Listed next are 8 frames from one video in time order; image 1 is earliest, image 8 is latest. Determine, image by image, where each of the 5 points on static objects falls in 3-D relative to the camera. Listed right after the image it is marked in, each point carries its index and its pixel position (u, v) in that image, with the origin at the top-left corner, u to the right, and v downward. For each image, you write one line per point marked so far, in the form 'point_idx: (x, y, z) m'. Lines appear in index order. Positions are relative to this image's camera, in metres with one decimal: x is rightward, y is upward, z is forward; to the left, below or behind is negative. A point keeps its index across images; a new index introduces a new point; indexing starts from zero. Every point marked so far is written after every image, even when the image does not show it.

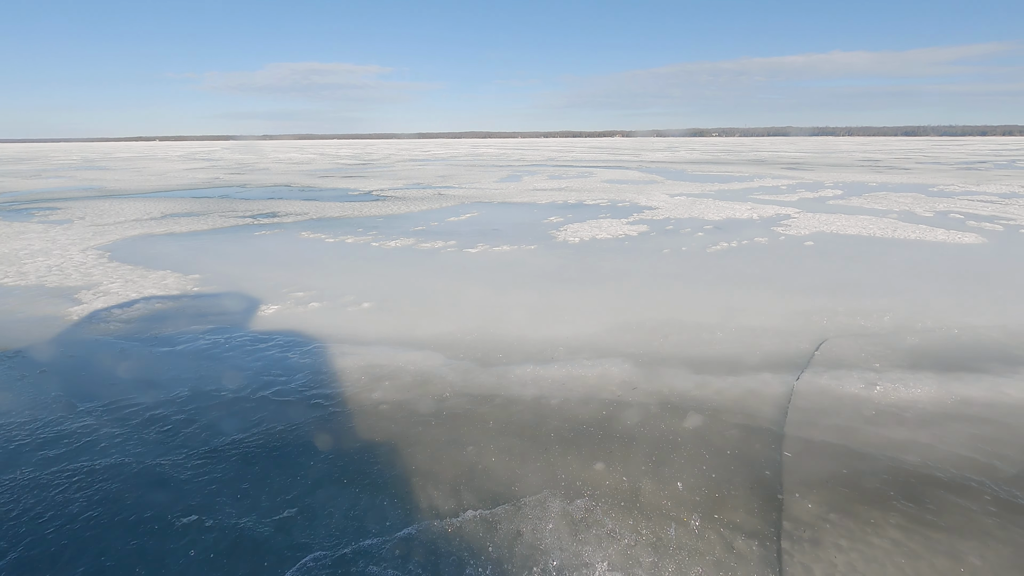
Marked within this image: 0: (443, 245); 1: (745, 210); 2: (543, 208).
0: (-1.0, +0.6, +7.5) m
1: (+4.5, +1.5, +10.4) m
2: (+0.6, +1.6, +11.0) m
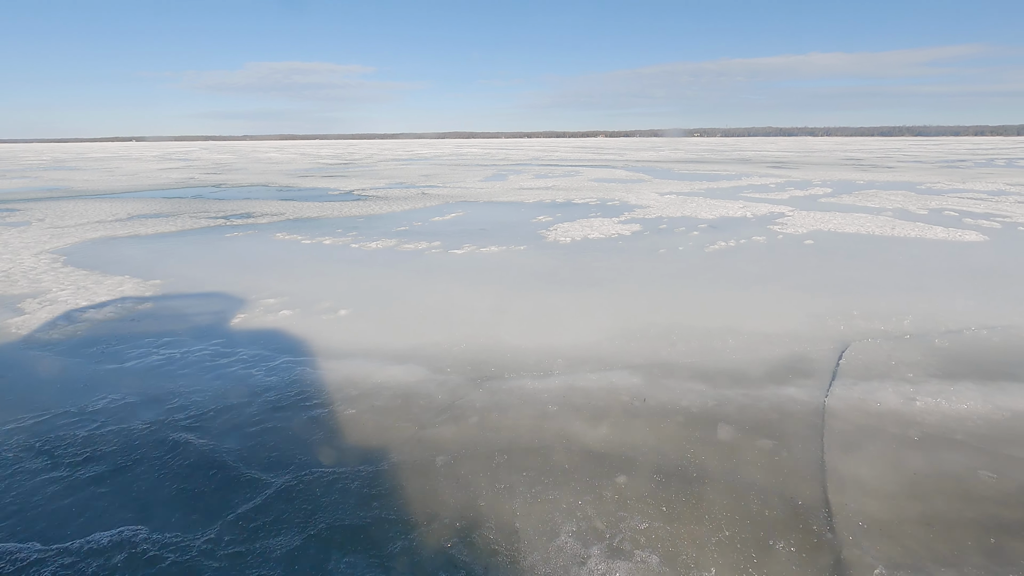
0: (-1.1, +0.5, +7.1) m
1: (+4.2, +1.5, +10.2) m
2: (+0.4, +1.6, +10.6) m
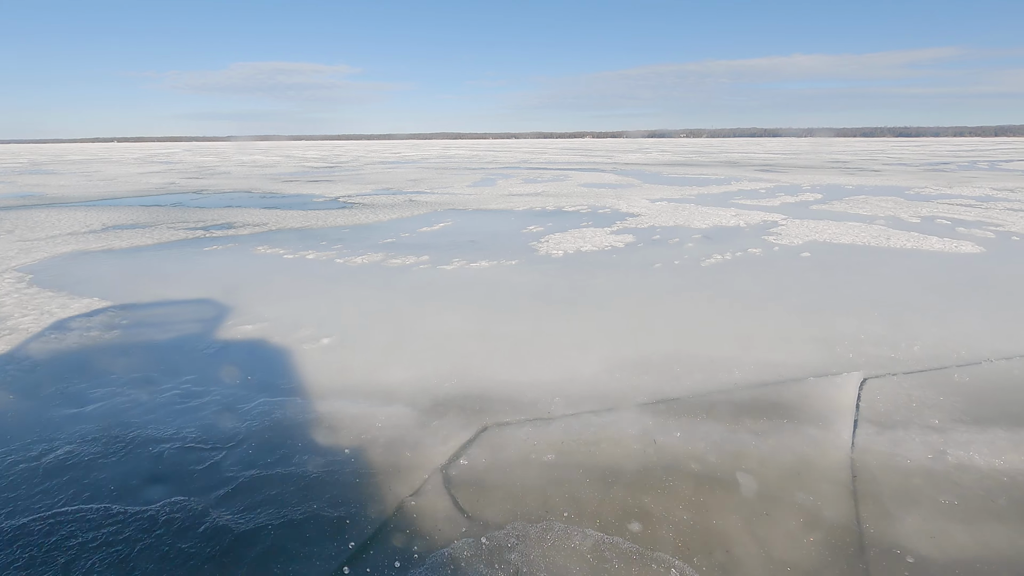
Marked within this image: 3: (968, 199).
0: (-1.2, +0.3, +6.9) m
1: (+4.0, +1.3, +10.0) m
2: (+0.2, +1.4, +10.4) m
3: (+10.8, +2.1, +12.9) m
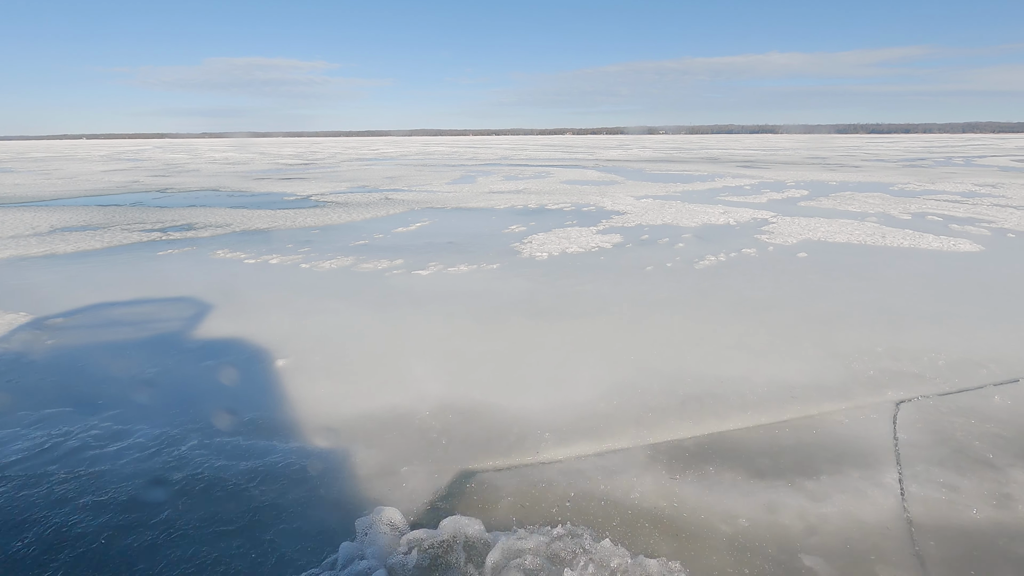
0: (-1.5, +0.3, +6.4) m
1: (+3.7, +1.3, +9.7) m
2: (-0.2, +1.4, +9.9) m
3: (+10.4, +2.2, +12.8) m
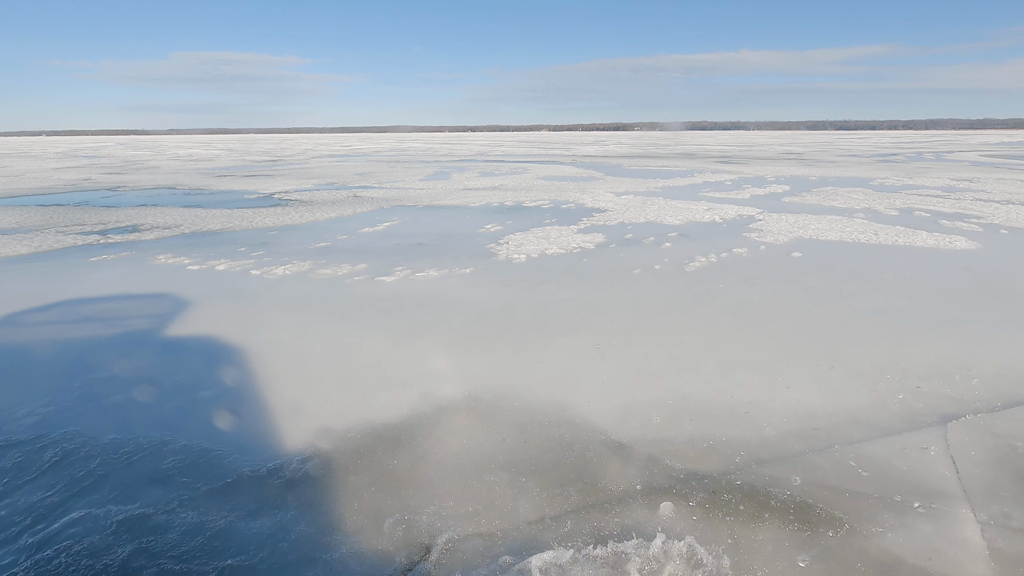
0: (-1.7, +0.2, +5.8) m
1: (+3.3, +1.3, +9.3) m
2: (-0.6, +1.3, +9.4) m
3: (+9.8, +2.3, +12.6) m
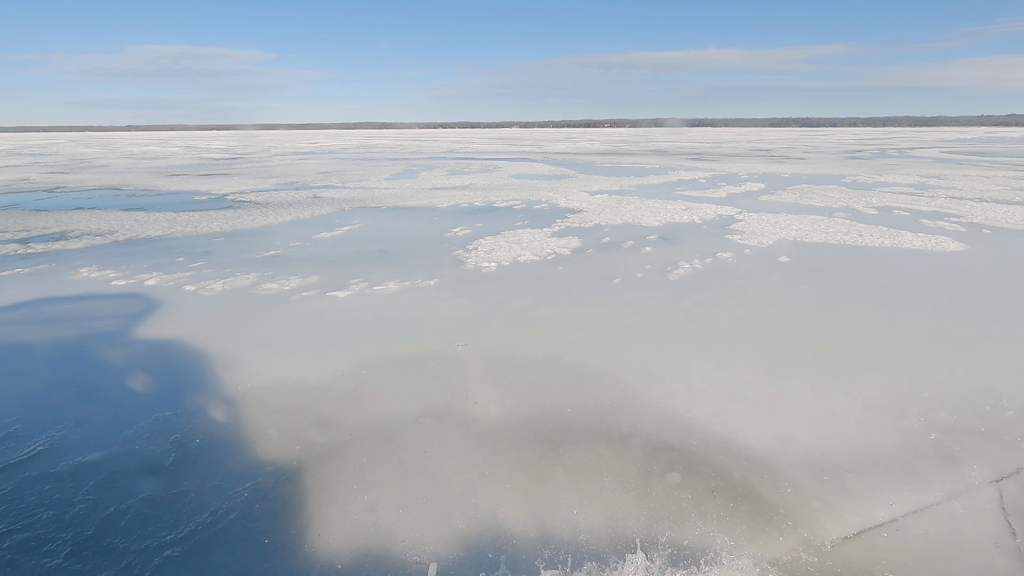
0: (-2.0, +0.1, +5.2) m
1: (+2.8, +1.3, +8.9) m
2: (-1.1, +1.2, +8.8) m
3: (+9.2, +2.3, +12.6) m
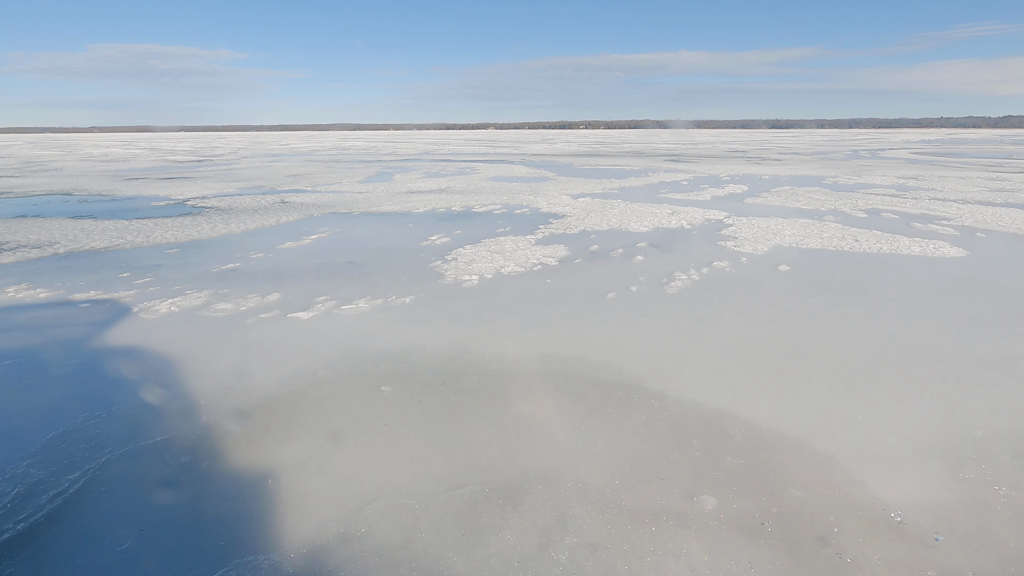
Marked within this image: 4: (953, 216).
0: (-2.2, -0.1, +4.7) m
1: (+2.5, +1.2, +8.6) m
2: (-1.4, +1.1, +8.3) m
3: (+8.7, +2.3, +12.5) m
4: (+6.9, +1.1, +8.4) m
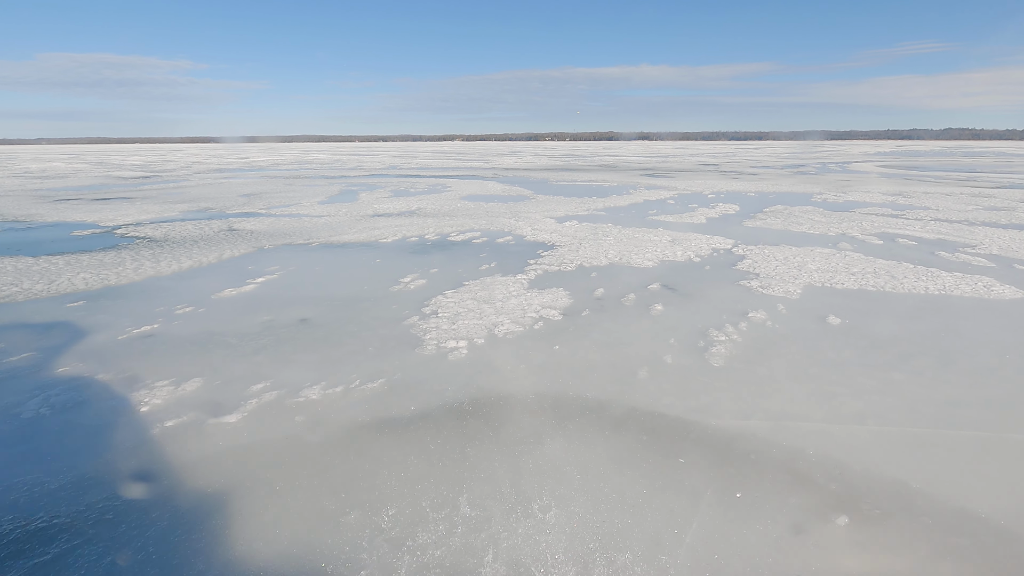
0: (-2.2, -0.6, +3.5) m
1: (+2.2, +0.6, +7.7) m
2: (-1.6, +0.5, +7.2) m
3: (+8.2, +1.8, +12.0) m
4: (+6.6, +0.7, +7.8) m
